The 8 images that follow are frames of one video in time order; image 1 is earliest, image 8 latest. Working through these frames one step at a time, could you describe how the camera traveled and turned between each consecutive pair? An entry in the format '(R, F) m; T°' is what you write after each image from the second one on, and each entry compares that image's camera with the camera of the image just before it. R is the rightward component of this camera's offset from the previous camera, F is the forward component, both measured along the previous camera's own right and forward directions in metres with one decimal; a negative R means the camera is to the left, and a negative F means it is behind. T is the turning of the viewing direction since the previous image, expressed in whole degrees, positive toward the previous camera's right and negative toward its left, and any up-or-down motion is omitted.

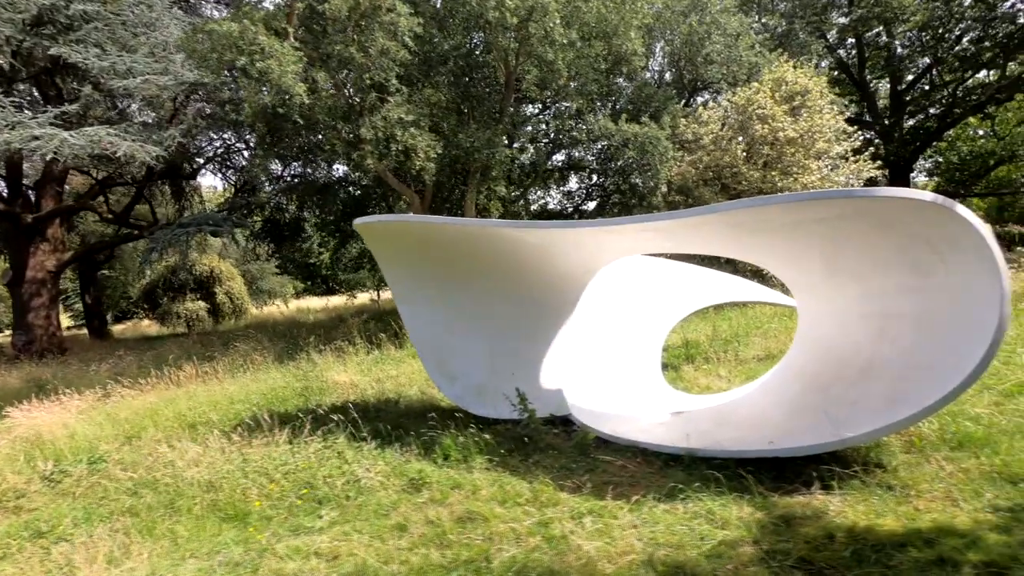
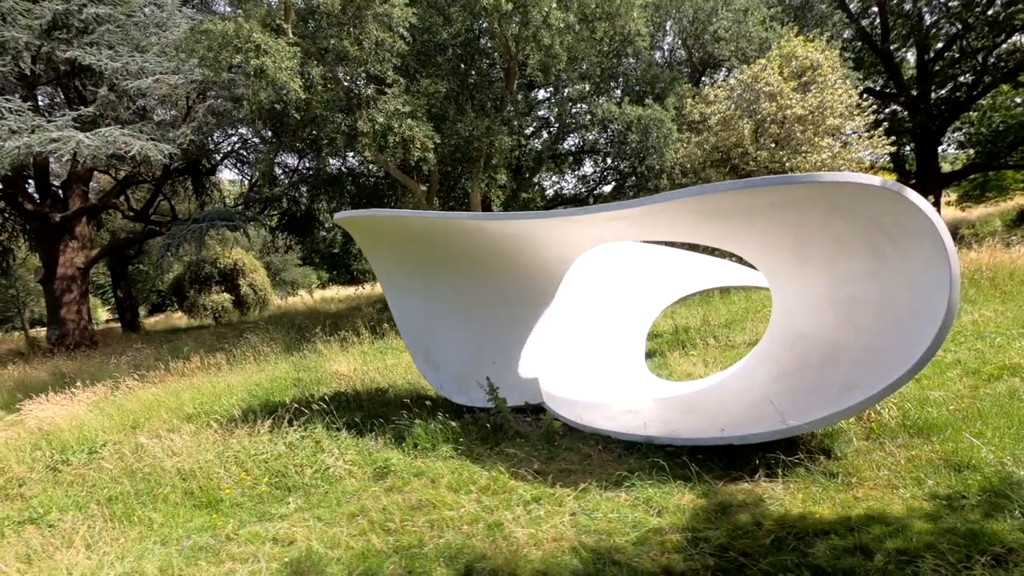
(+0.5, 0.0) m; -3°
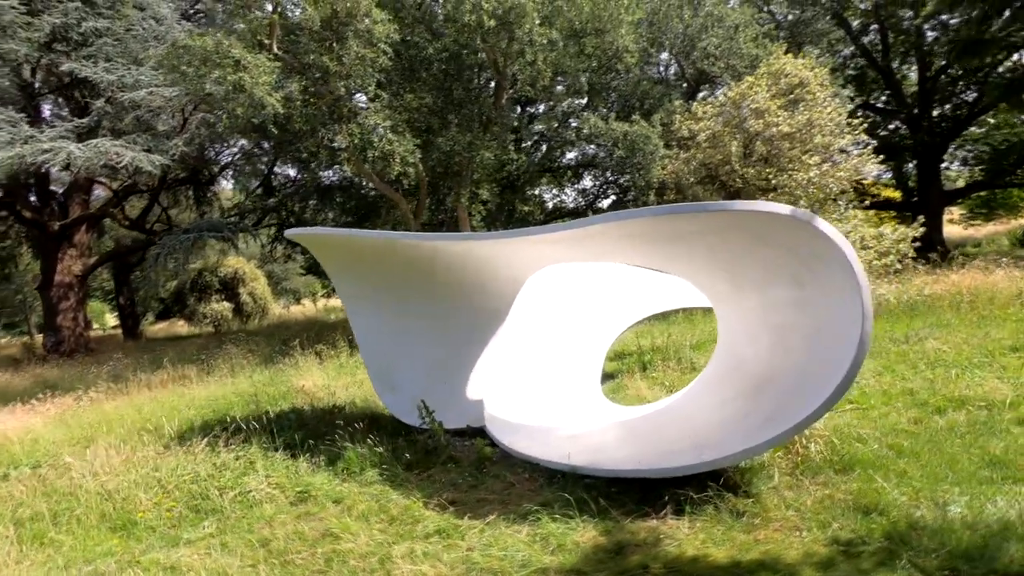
(+0.6, +0.1) m; -1°
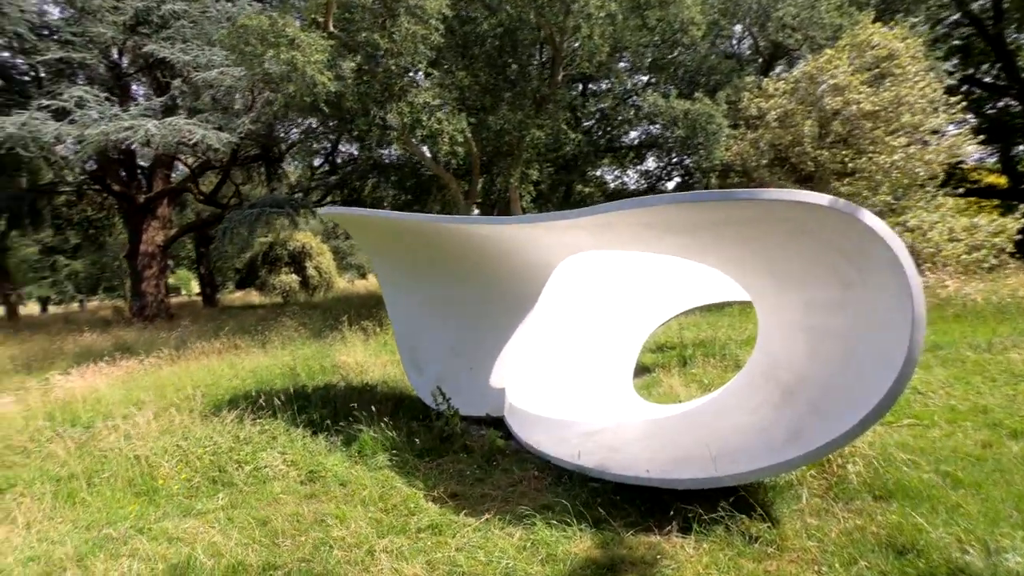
(+0.3, +0.2) m; -7°
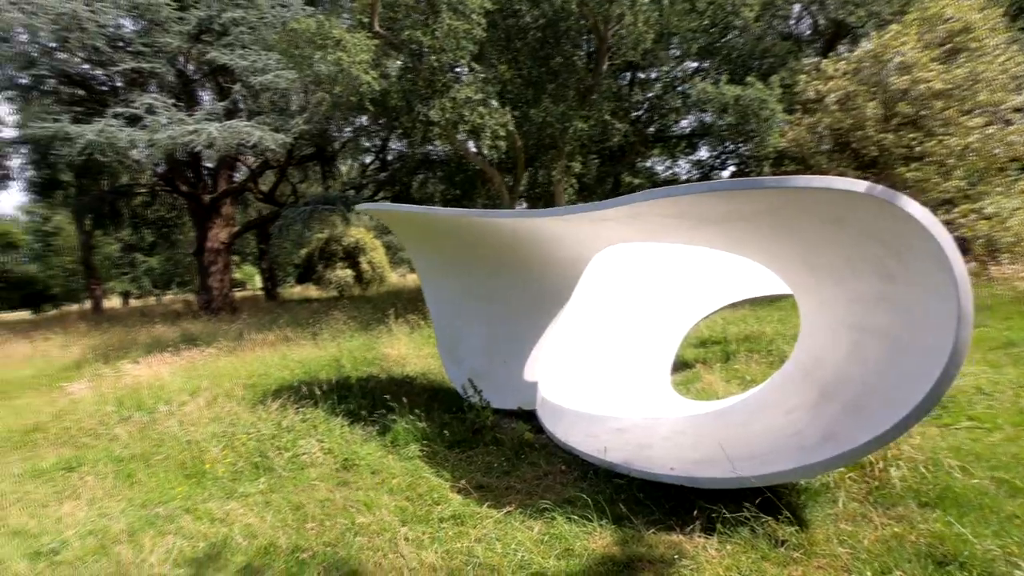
(+0.2, 0.0) m; -5°
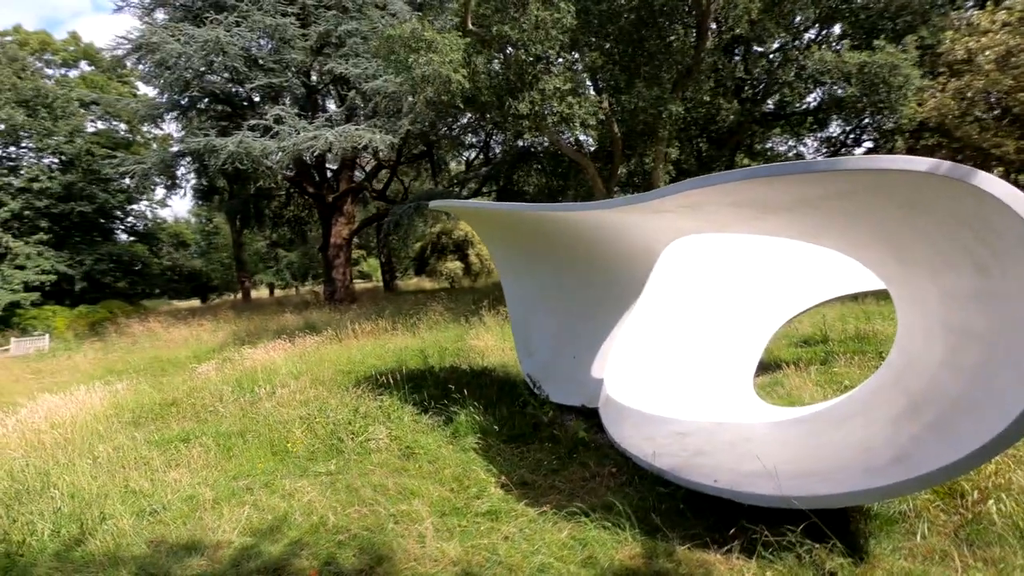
(+0.4, +0.1) m; -12°
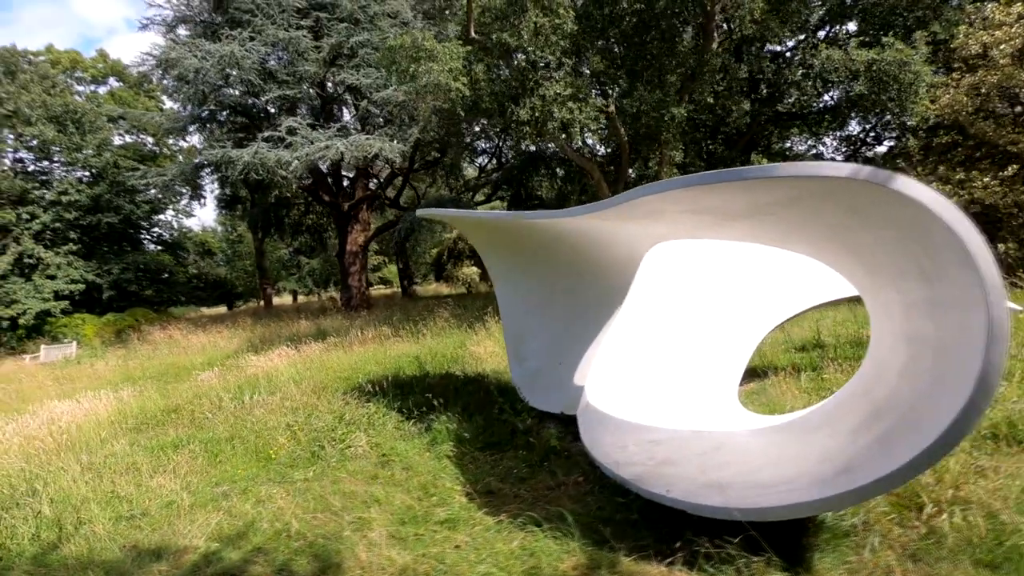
(+0.4, 0.0) m; -2°
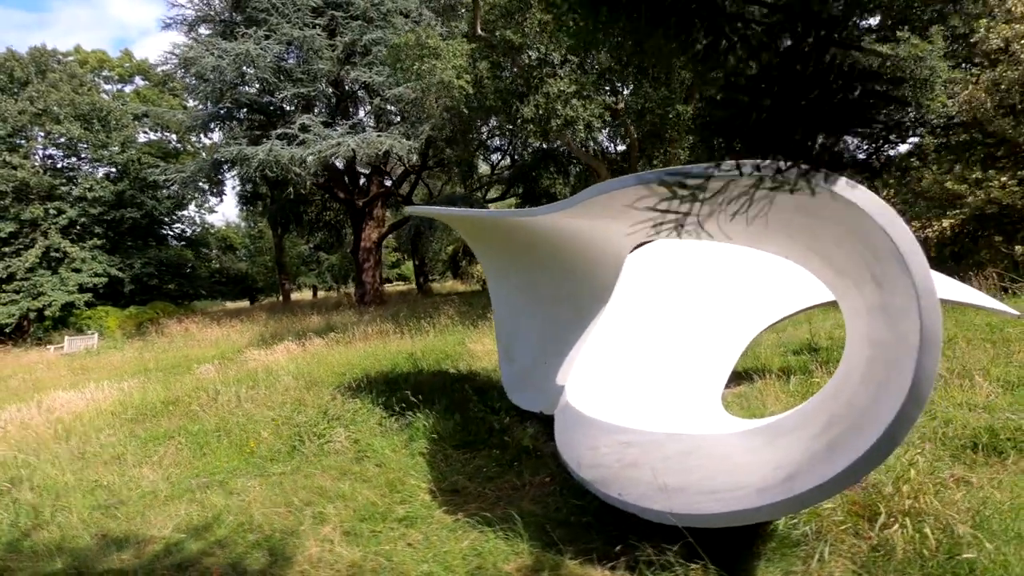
(+0.3, 0.0) m; -2°
